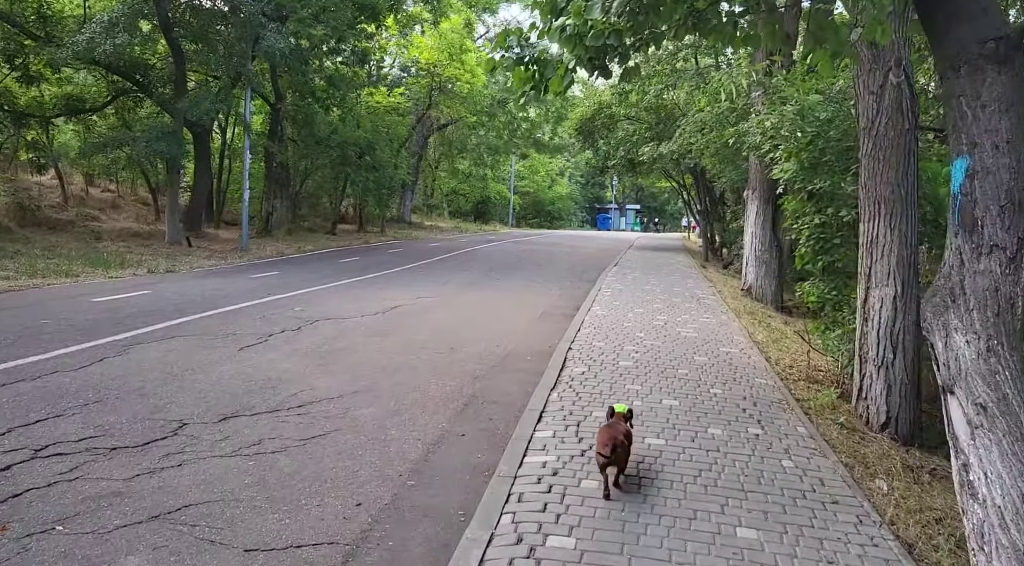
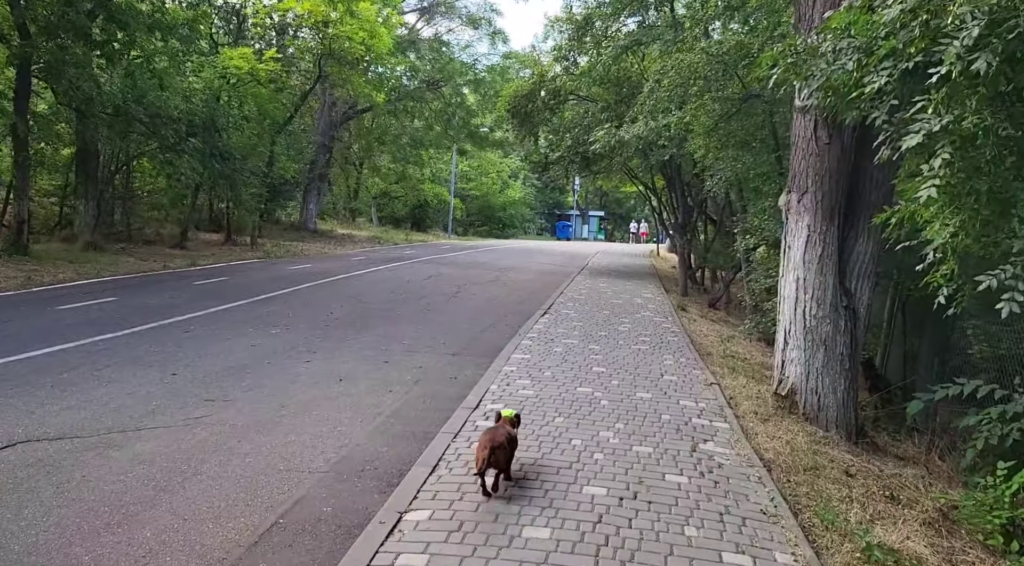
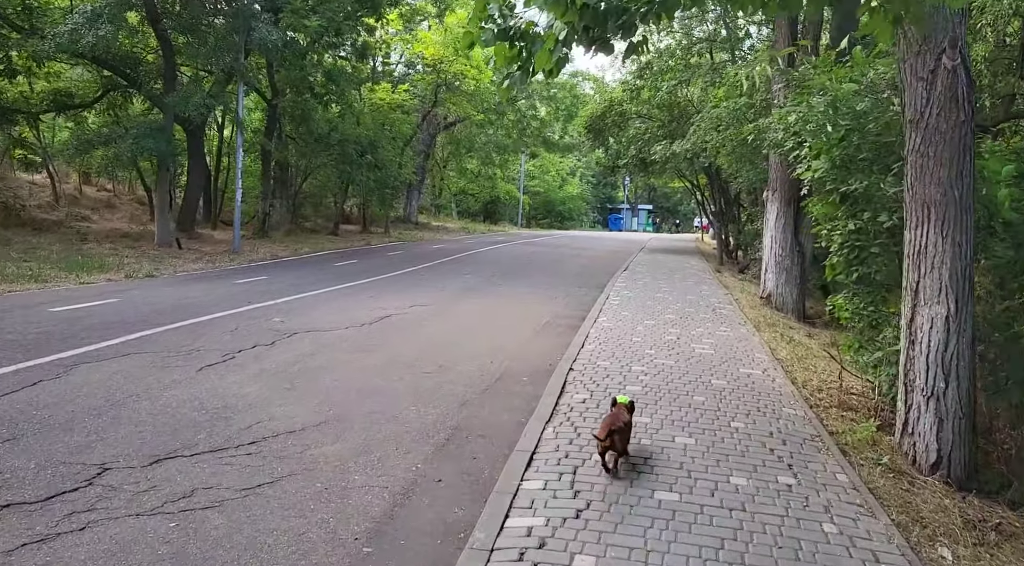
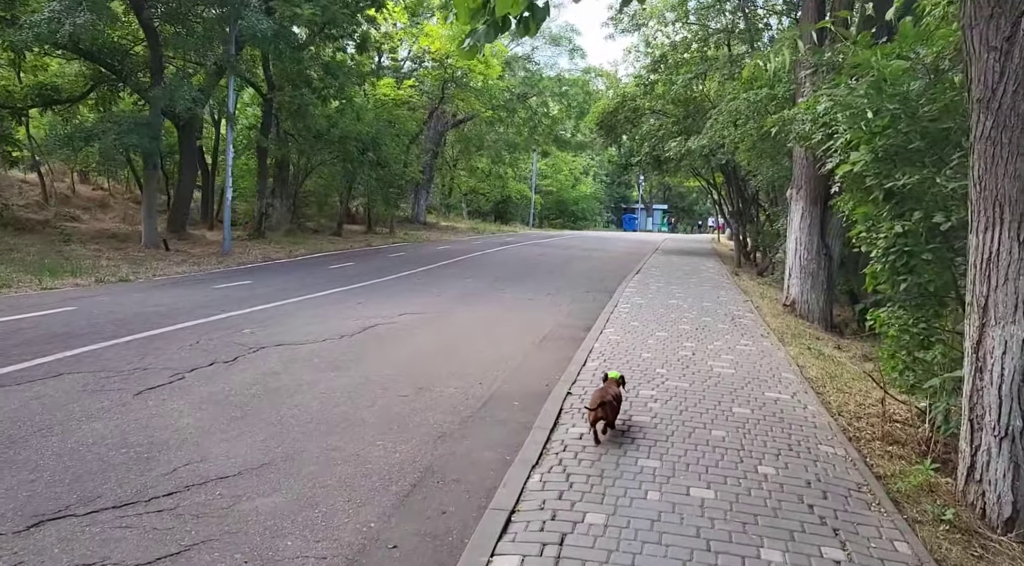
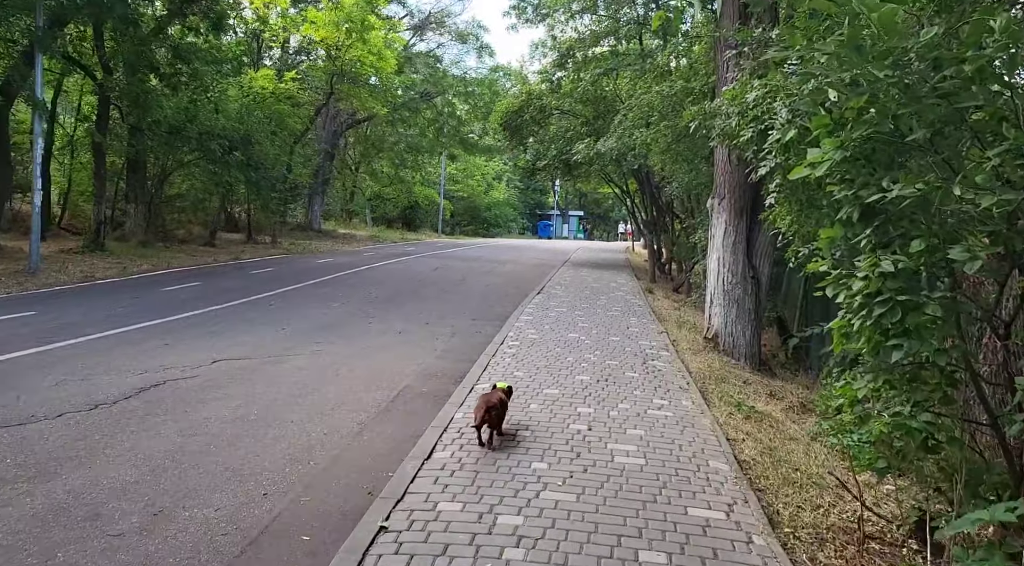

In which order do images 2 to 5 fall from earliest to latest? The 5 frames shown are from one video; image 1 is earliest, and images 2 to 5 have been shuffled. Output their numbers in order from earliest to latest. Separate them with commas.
3, 4, 5, 2
